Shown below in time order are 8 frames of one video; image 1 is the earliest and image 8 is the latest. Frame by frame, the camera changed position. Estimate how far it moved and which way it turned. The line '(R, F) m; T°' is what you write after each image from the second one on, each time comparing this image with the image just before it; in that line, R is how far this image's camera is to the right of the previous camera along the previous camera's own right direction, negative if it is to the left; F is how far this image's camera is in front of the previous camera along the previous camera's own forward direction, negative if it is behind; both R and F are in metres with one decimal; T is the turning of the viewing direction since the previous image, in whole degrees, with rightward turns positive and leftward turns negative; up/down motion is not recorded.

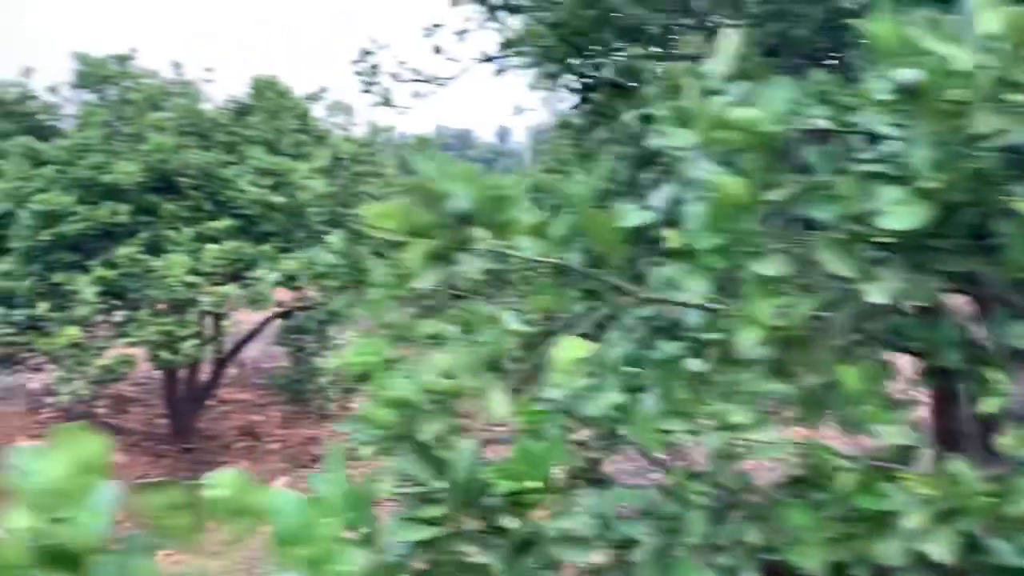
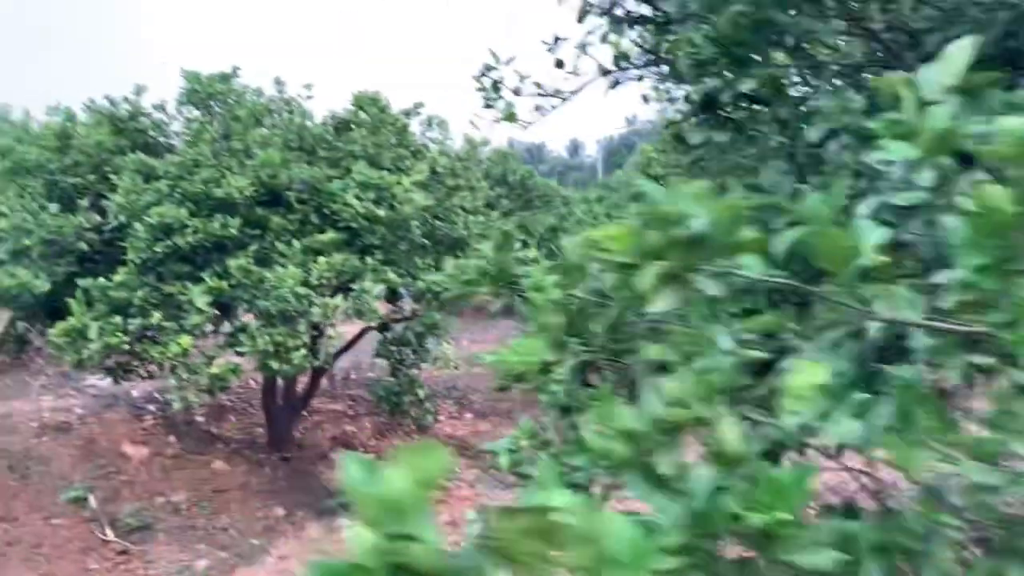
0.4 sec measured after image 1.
(-0.2, 0.0) m; -5°
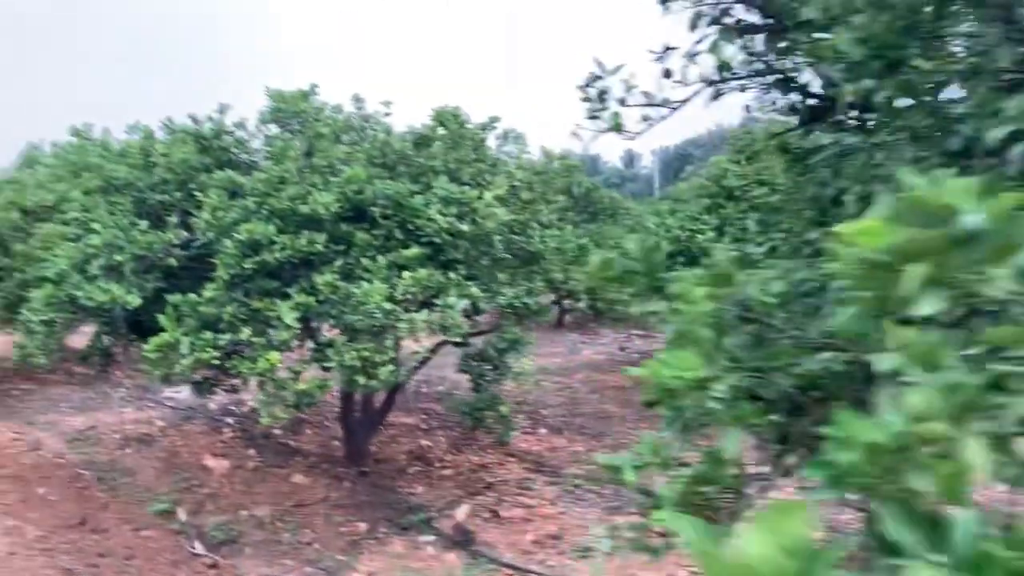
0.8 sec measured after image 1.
(-0.2, 0.0) m; -4°
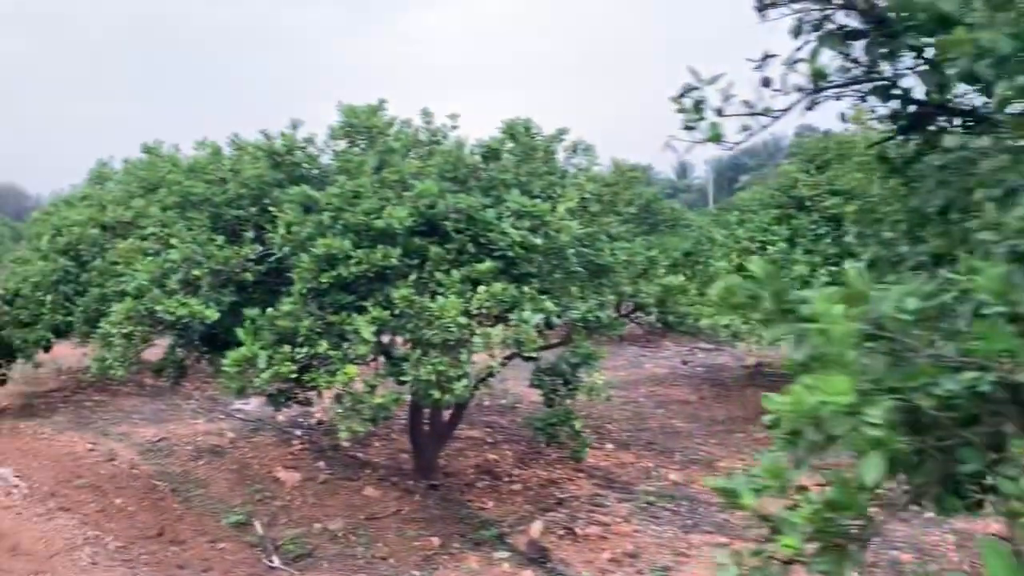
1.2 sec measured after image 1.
(-0.1, 0.0) m; -3°
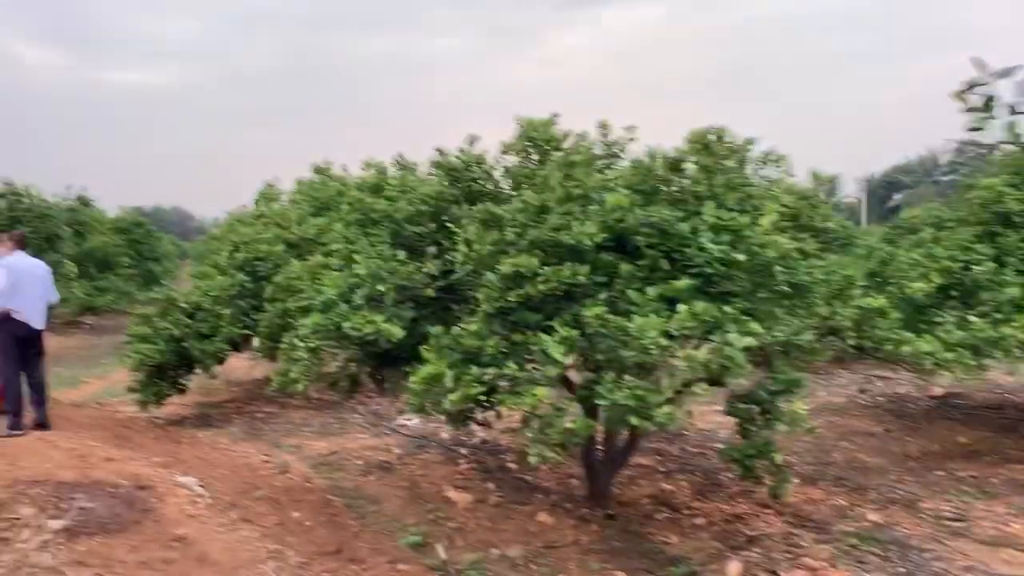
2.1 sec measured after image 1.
(-0.3, +0.2) m; -9°
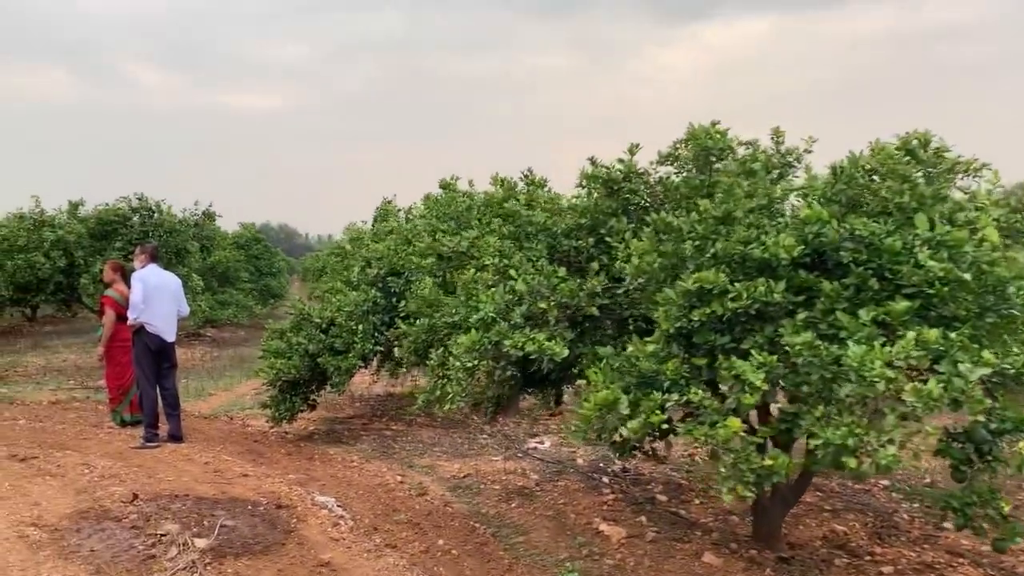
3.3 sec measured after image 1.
(-0.4, +0.4) m; -6°
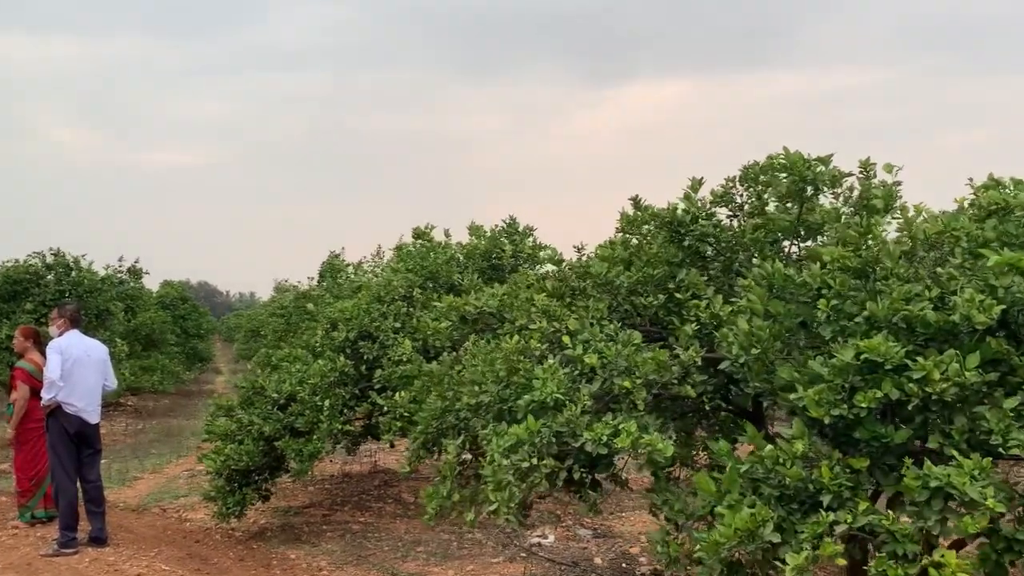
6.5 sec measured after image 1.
(-0.6, +1.3) m; +5°
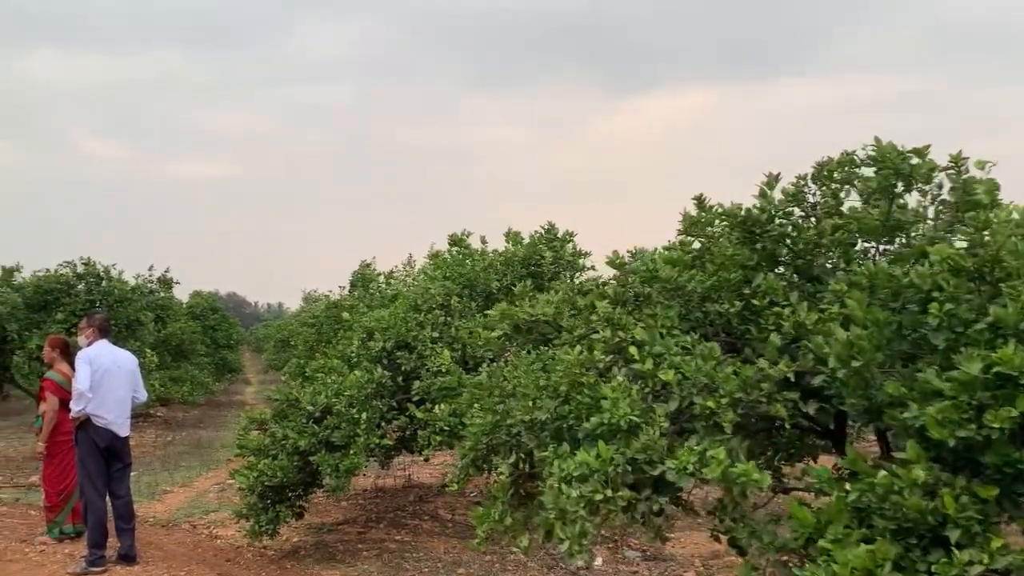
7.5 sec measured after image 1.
(-0.2, +0.4) m; -2°
